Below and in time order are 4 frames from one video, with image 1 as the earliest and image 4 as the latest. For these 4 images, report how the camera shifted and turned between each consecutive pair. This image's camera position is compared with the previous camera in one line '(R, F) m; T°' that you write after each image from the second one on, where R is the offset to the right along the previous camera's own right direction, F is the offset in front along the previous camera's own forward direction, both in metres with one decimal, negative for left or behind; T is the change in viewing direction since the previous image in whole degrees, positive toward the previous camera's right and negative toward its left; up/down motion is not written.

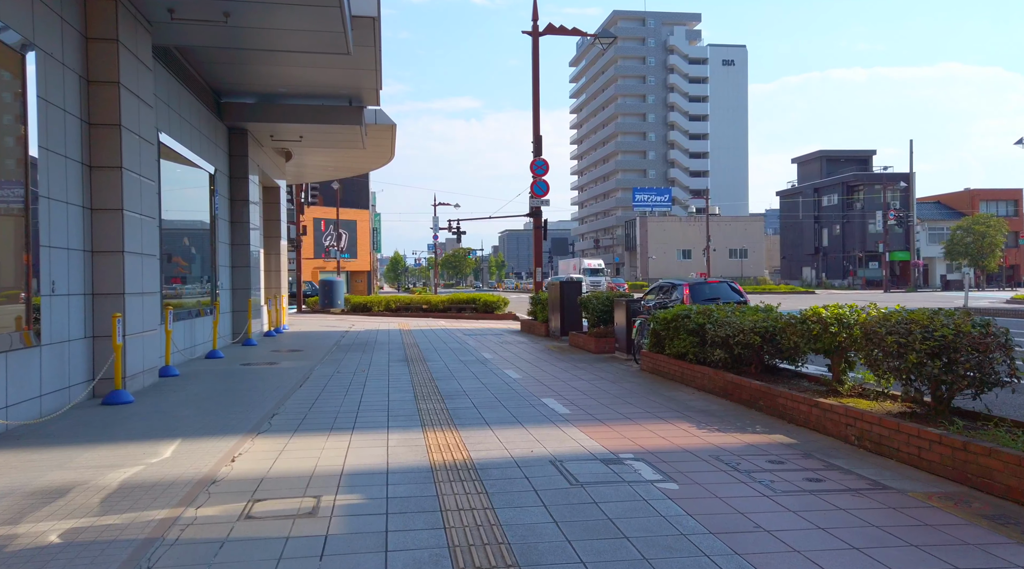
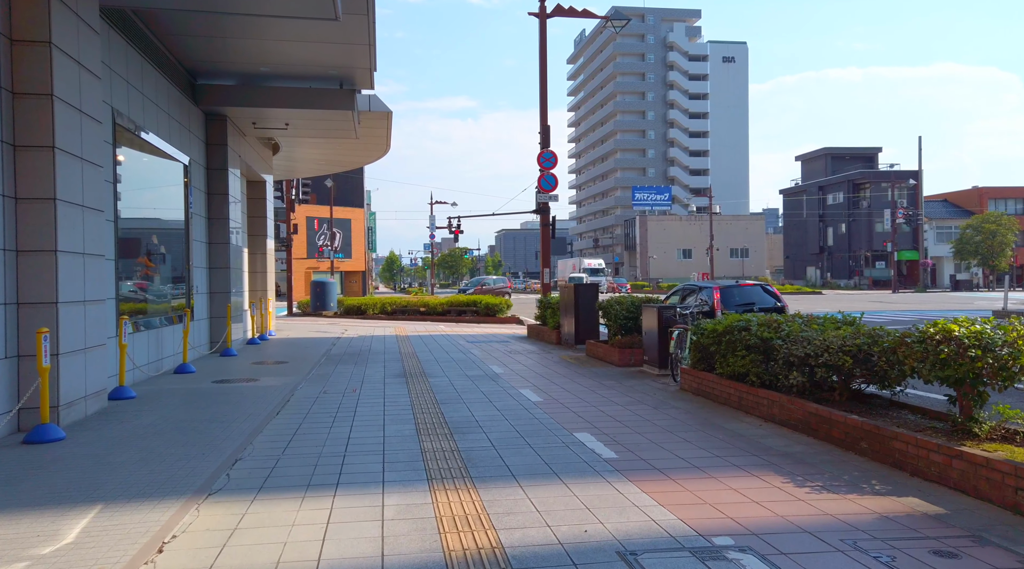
(-0.3, +1.8) m; 0°
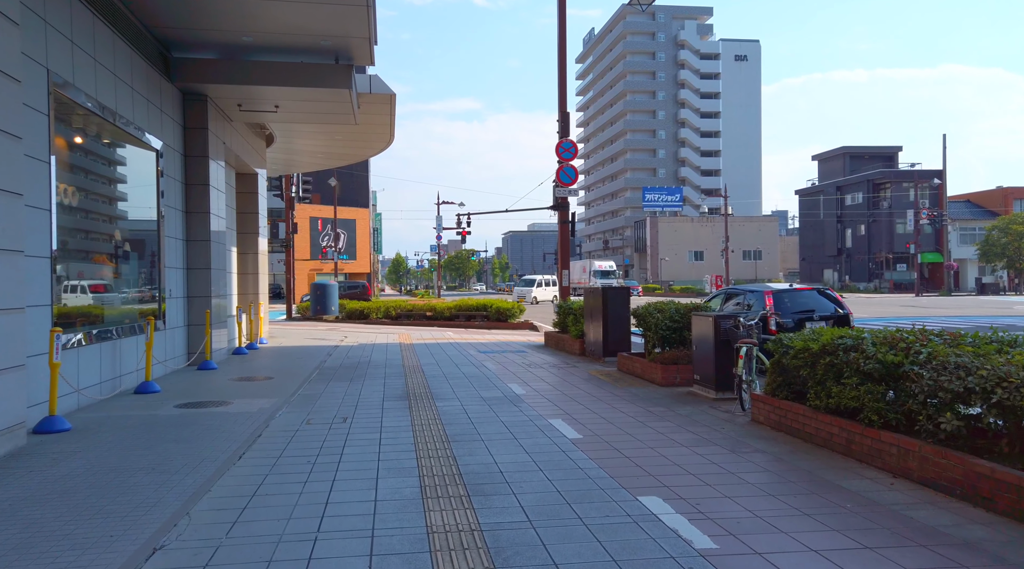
(-0.2, +2.1) m; 0°
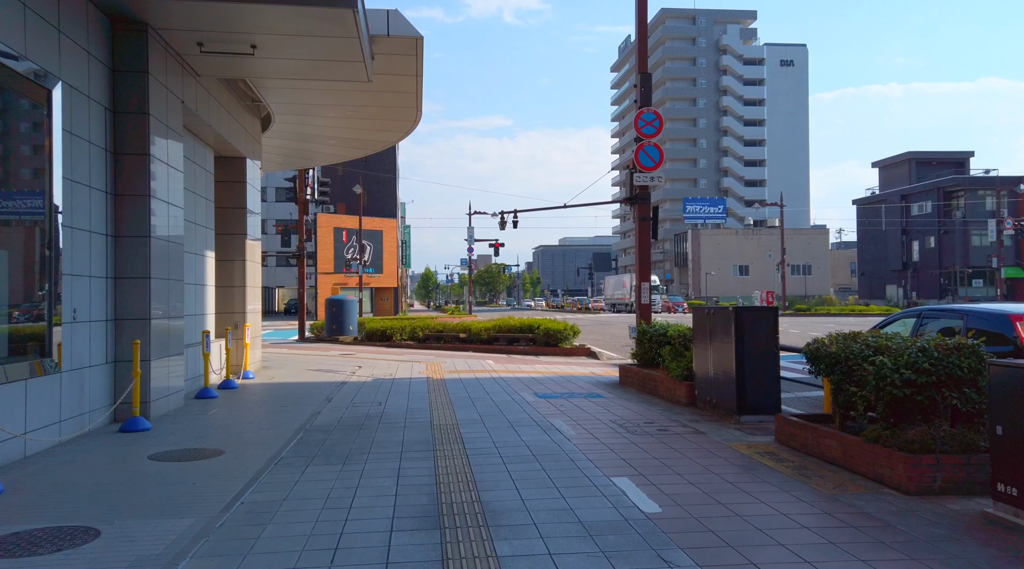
(-0.7, +4.9) m; -2°
